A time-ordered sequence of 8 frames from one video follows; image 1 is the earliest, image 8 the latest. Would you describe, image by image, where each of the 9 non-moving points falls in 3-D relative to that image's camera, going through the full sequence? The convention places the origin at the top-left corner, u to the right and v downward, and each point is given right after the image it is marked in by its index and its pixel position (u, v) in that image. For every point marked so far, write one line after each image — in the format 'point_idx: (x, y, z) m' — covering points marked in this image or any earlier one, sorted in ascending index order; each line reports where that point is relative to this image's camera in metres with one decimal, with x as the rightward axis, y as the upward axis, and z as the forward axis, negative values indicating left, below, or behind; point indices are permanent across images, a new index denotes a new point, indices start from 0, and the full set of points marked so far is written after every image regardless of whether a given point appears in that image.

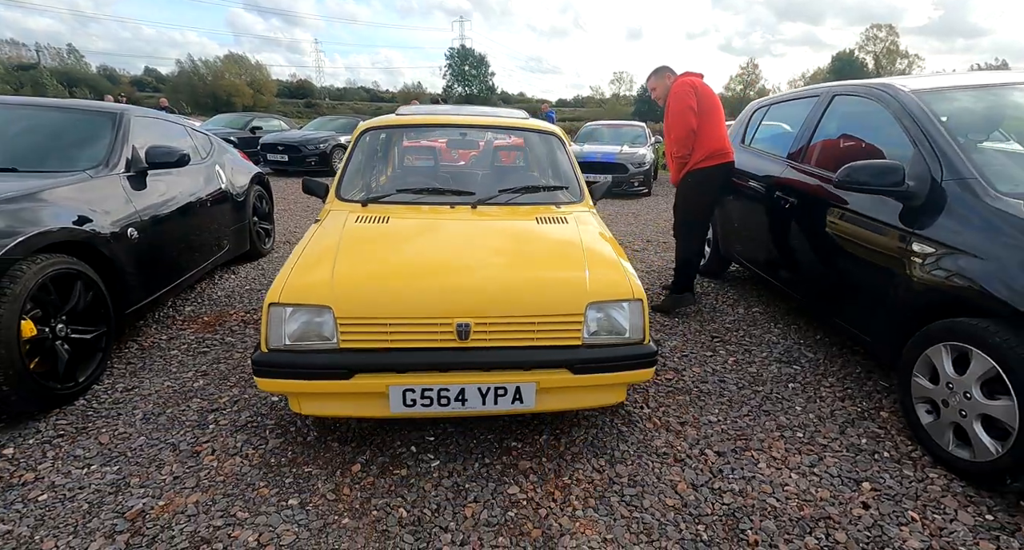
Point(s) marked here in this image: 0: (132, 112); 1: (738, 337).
0: (-3.0, +1.3, +4.0) m
1: (+1.5, -0.4, +3.3) m
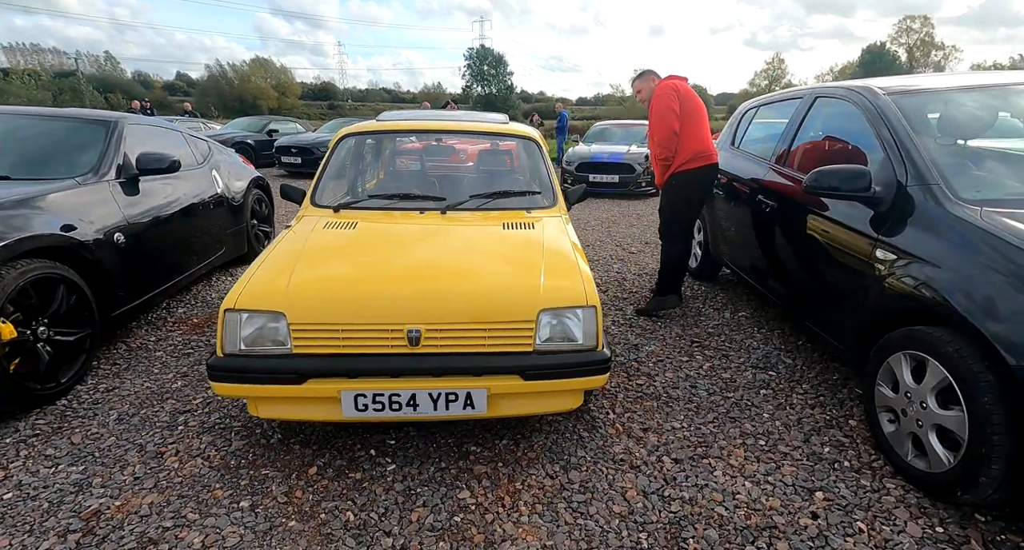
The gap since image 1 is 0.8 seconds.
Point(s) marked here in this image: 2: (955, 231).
0: (-3.1, +1.2, +4.1) m
1: (+1.3, -0.4, +3.3) m
2: (+1.7, +0.2, +1.9) m
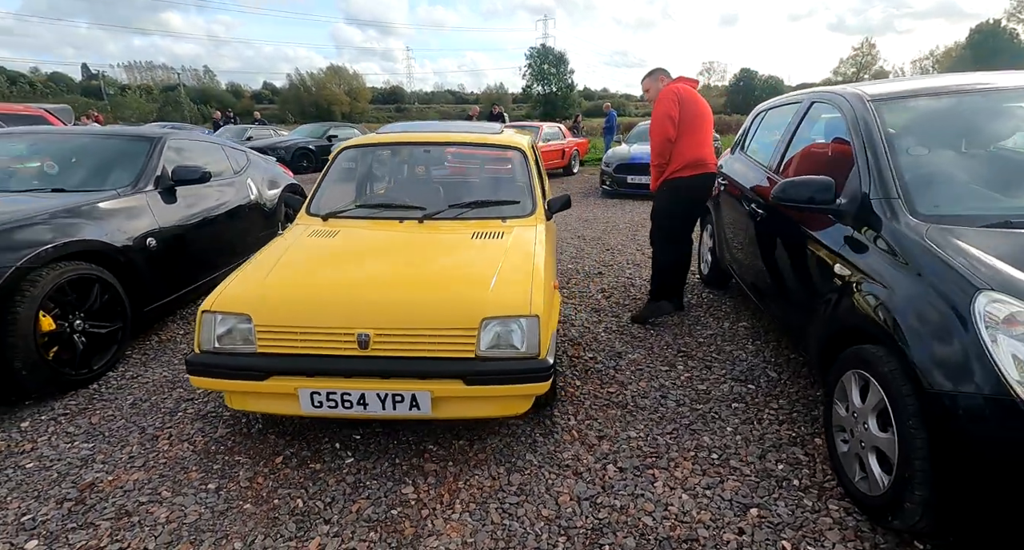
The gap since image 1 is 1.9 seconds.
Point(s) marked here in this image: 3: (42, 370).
0: (-3.1, +1.3, +4.6) m
1: (+1.2, -0.5, +3.2) m
2: (+1.4, +0.1, +1.9) m
3: (-2.5, -0.5, +2.8) m
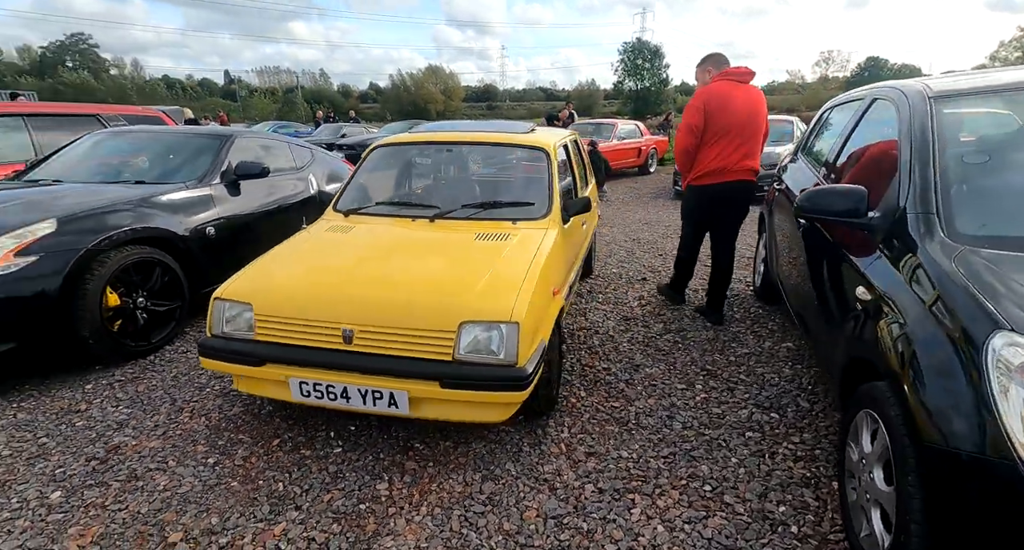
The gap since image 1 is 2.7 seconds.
0: (-2.6, +1.4, +5.0) m
1: (+1.3, -0.6, +3.0) m
2: (+1.3, 0.0, +1.6) m
3: (-2.5, -0.4, +3.1) m
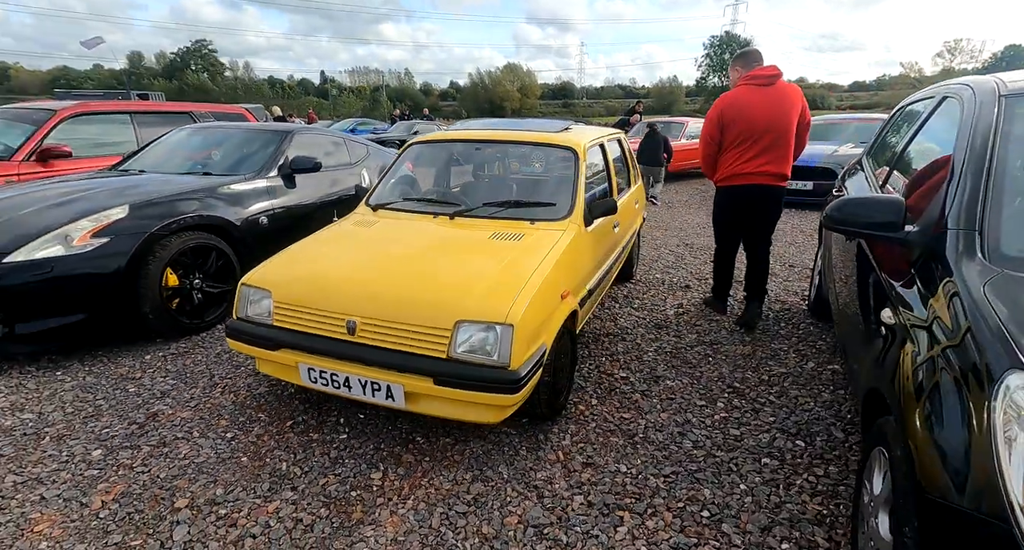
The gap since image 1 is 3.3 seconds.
0: (-2.2, +1.5, +5.3) m
1: (+1.4, -0.6, +2.8) m
2: (+1.2, 0.0, +1.4) m
3: (-2.3, -0.3, +3.4) m
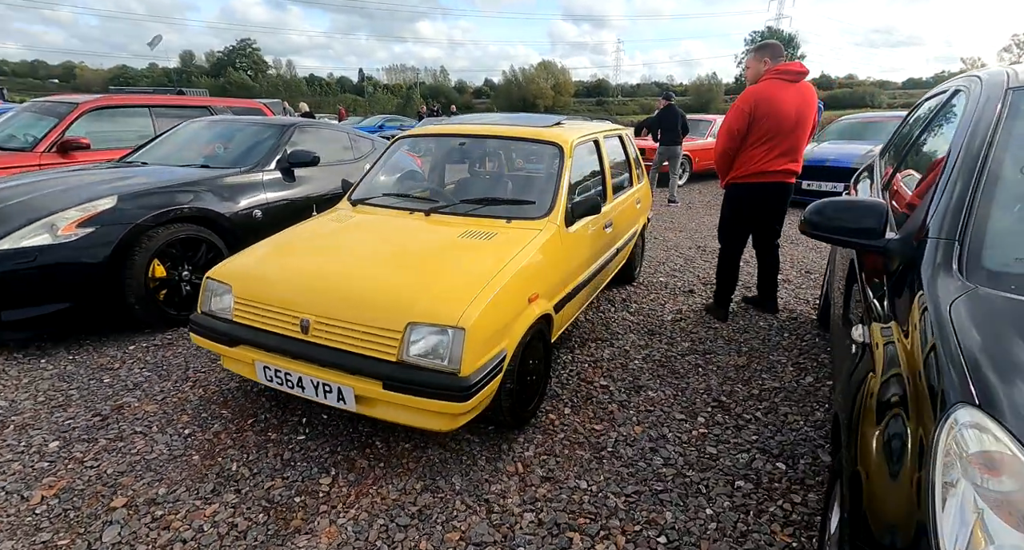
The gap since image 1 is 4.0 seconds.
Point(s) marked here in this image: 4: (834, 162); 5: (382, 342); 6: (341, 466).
0: (-2.1, +1.6, +5.3) m
1: (+1.2, -0.7, +2.6) m
2: (+1.0, -0.1, +1.2) m
3: (-2.4, -0.2, +3.4) m
4: (+4.7, +1.6, +7.3) m
5: (-0.5, -0.3, +2.0) m
6: (-0.7, -0.8, +2.2) m
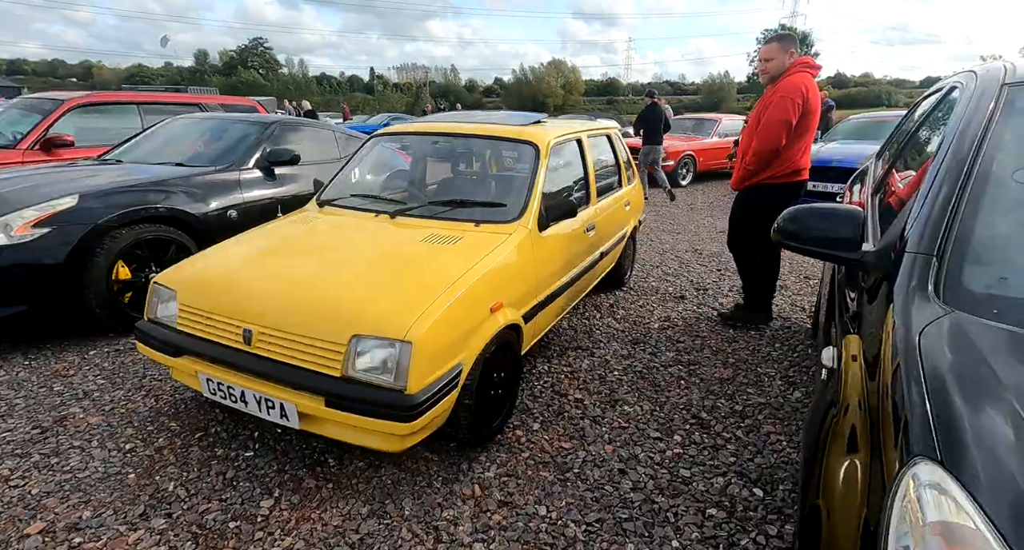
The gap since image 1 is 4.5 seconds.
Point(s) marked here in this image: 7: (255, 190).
0: (-2.2, +1.6, +5.2) m
1: (+1.0, -0.7, +2.4) m
2: (+0.8, -0.1, +1.1) m
3: (-2.6, -0.2, +3.3) m
4: (+4.6, +1.6, +7.1) m
5: (-0.7, -0.3, +1.9) m
6: (-0.9, -0.9, +2.0) m
7: (-2.1, +0.7, +4.2) m
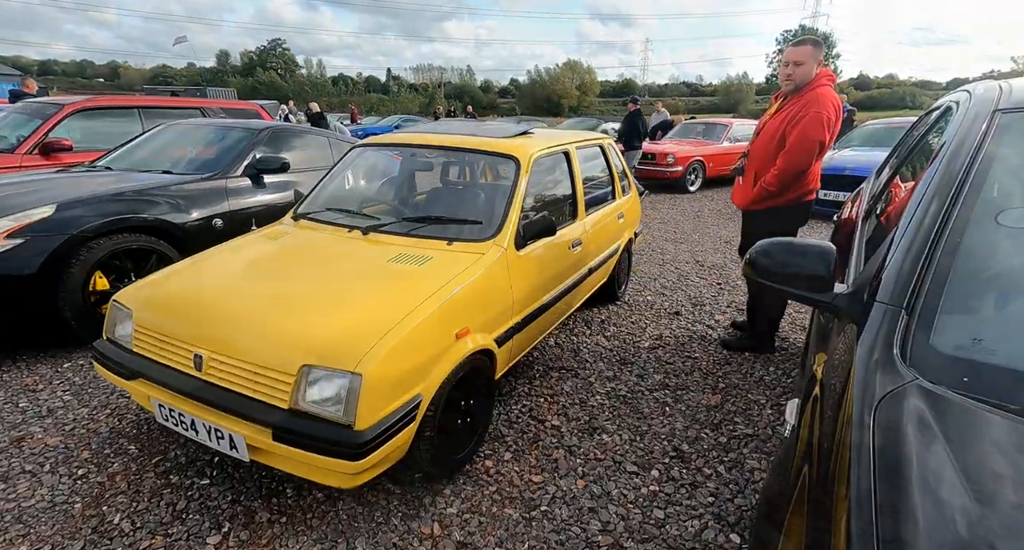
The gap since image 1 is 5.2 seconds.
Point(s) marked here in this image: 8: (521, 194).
0: (-2.3, +1.5, +5.1) m
1: (+0.9, -0.8, +2.3) m
2: (+0.7, -0.2, +0.9) m
3: (-2.7, -0.3, +3.3) m
4: (+4.6, +1.4, +6.9) m
5: (-0.8, -0.4, +1.8) m
6: (-1.1, -0.9, +2.0) m
7: (-2.2, +0.6, +4.2) m
8: (+0.1, +0.4, +2.7) m
